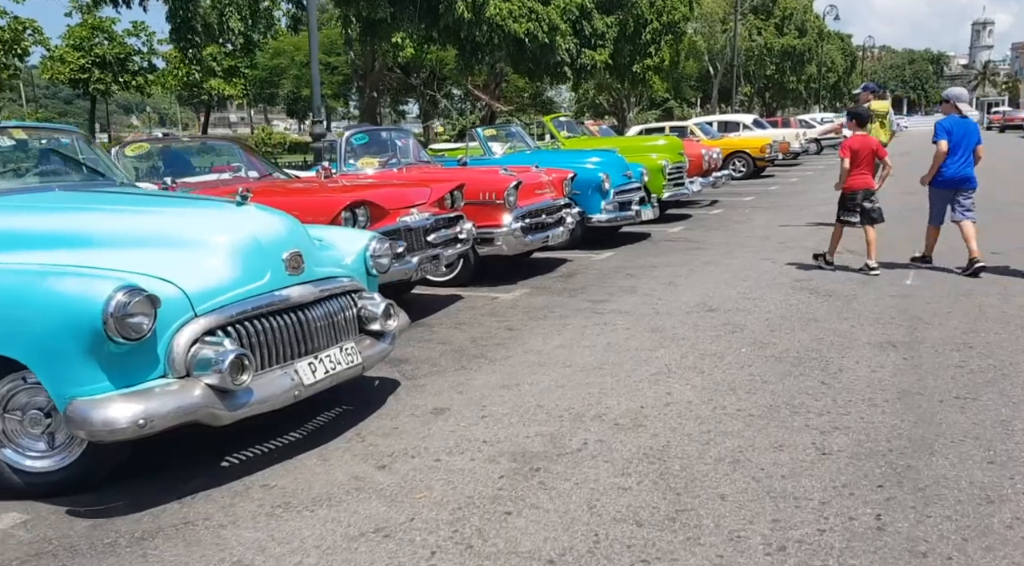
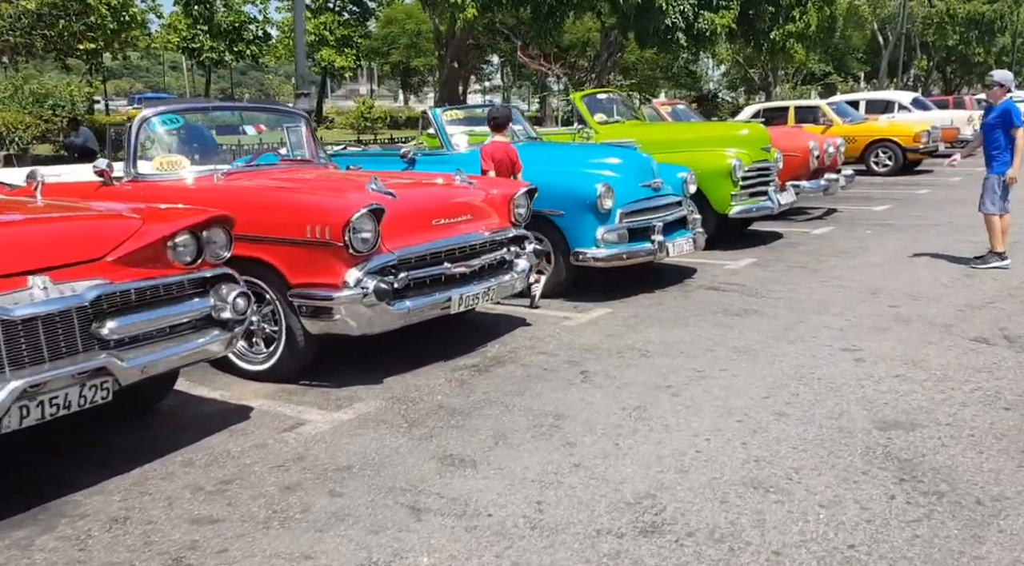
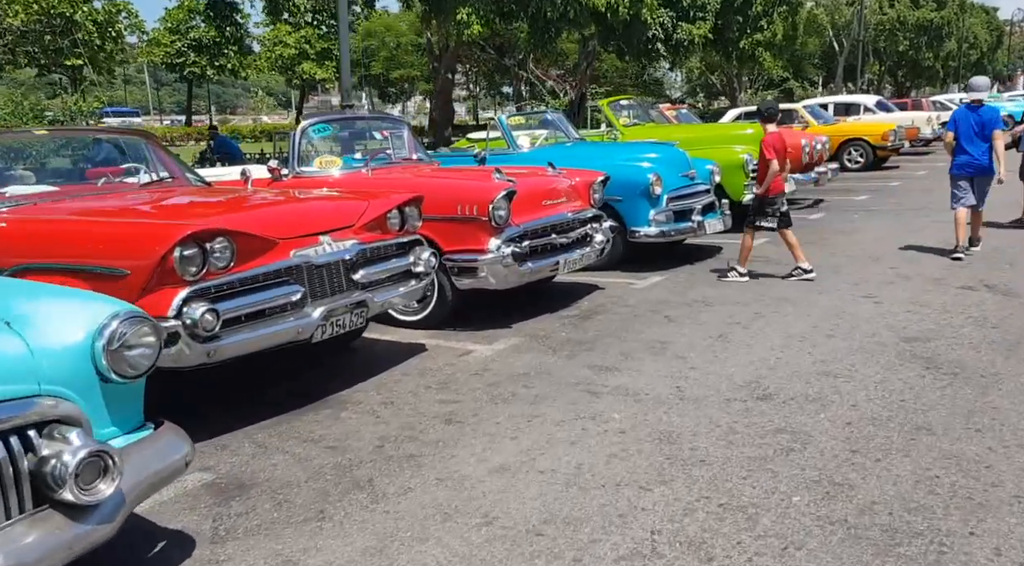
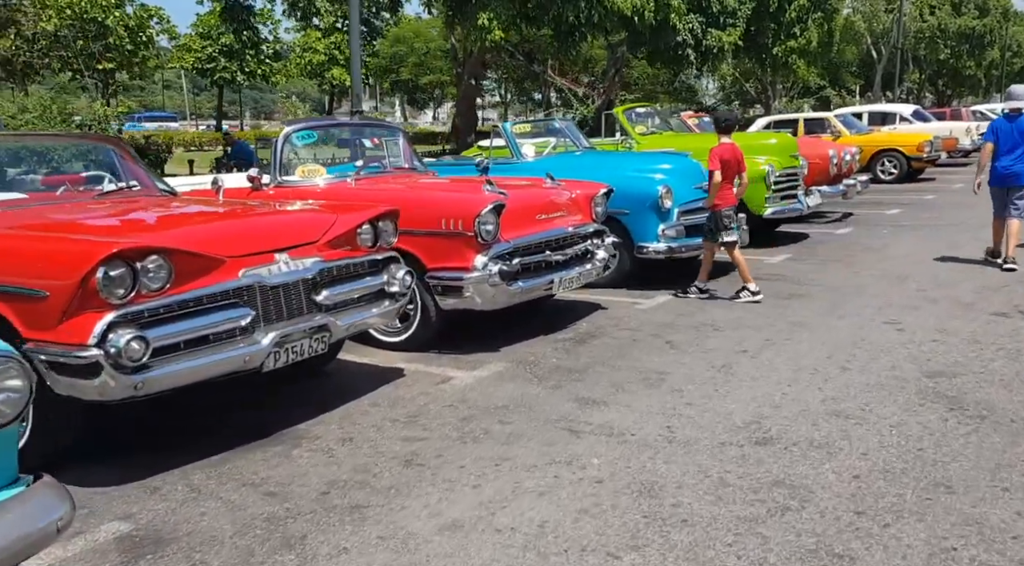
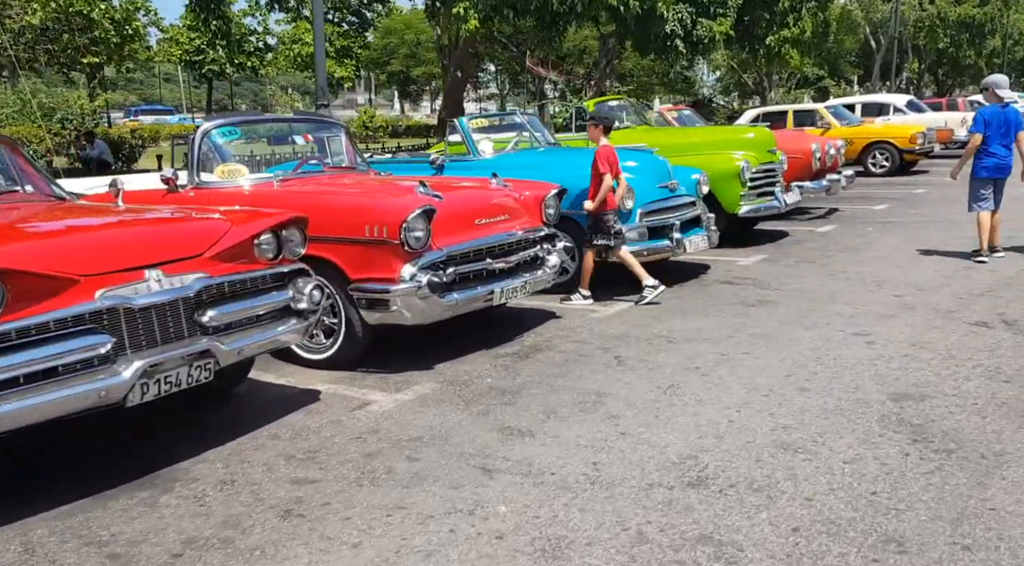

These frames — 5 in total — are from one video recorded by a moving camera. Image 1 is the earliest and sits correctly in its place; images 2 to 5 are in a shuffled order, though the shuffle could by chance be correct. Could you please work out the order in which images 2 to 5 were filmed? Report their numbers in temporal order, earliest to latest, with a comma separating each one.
3, 4, 5, 2
